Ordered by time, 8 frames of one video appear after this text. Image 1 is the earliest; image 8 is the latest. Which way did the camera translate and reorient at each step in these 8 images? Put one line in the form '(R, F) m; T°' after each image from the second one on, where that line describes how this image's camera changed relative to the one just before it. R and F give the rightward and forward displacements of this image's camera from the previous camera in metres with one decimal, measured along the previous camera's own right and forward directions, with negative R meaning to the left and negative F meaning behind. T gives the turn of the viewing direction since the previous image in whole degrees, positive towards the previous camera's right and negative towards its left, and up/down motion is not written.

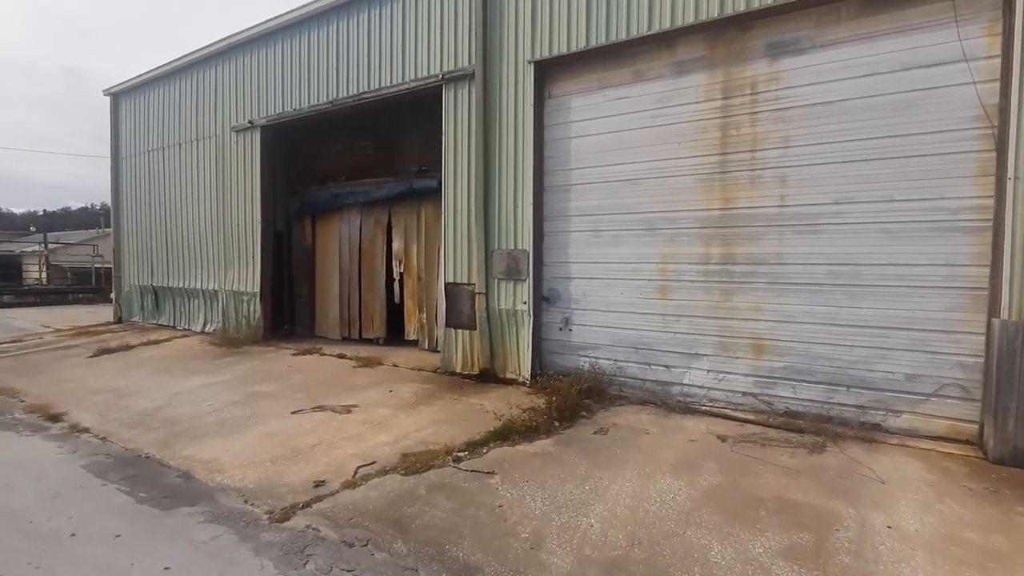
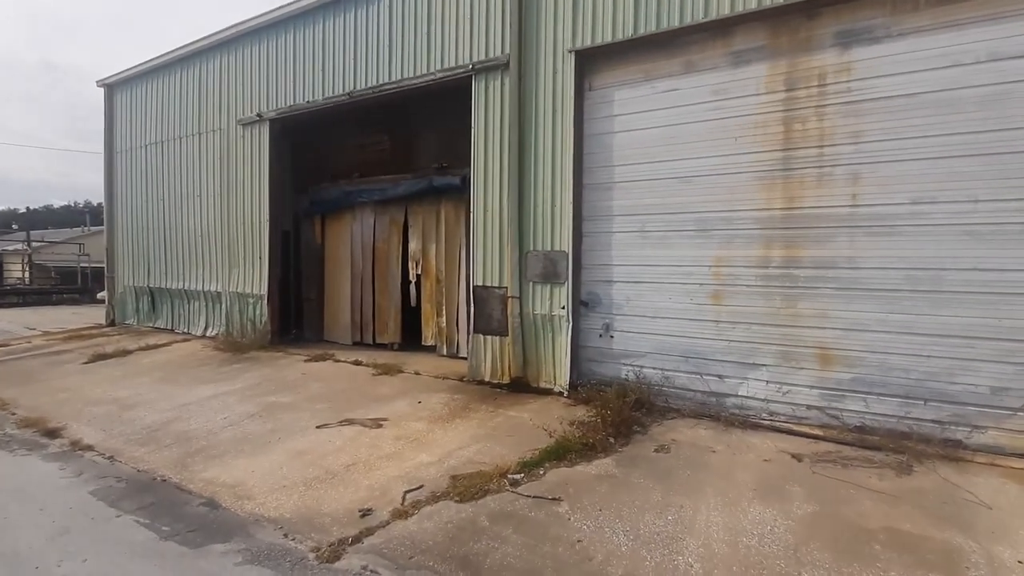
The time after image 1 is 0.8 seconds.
(-0.5, +0.4) m; +1°
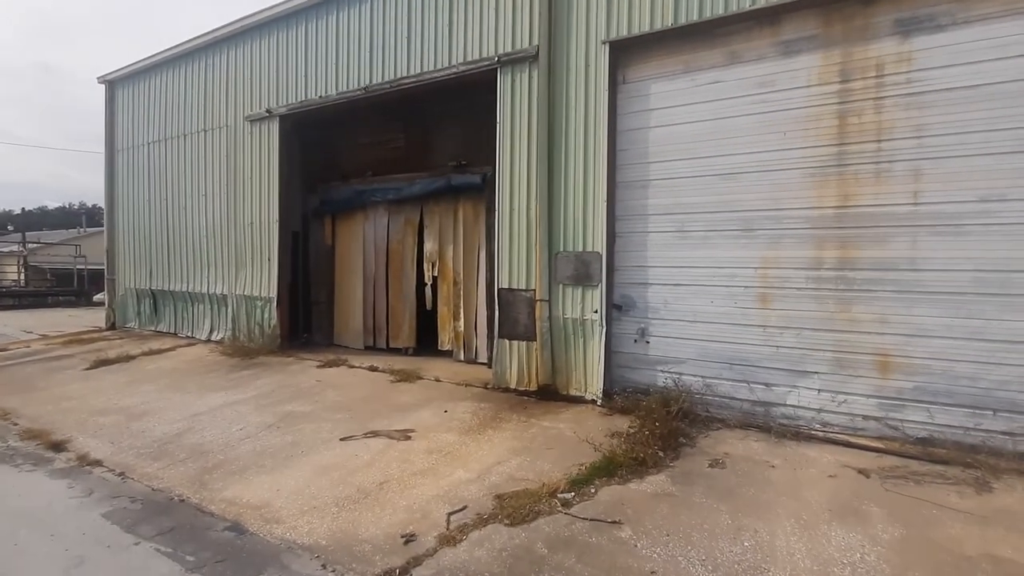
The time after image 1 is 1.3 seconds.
(-0.3, +0.3) m; 0°
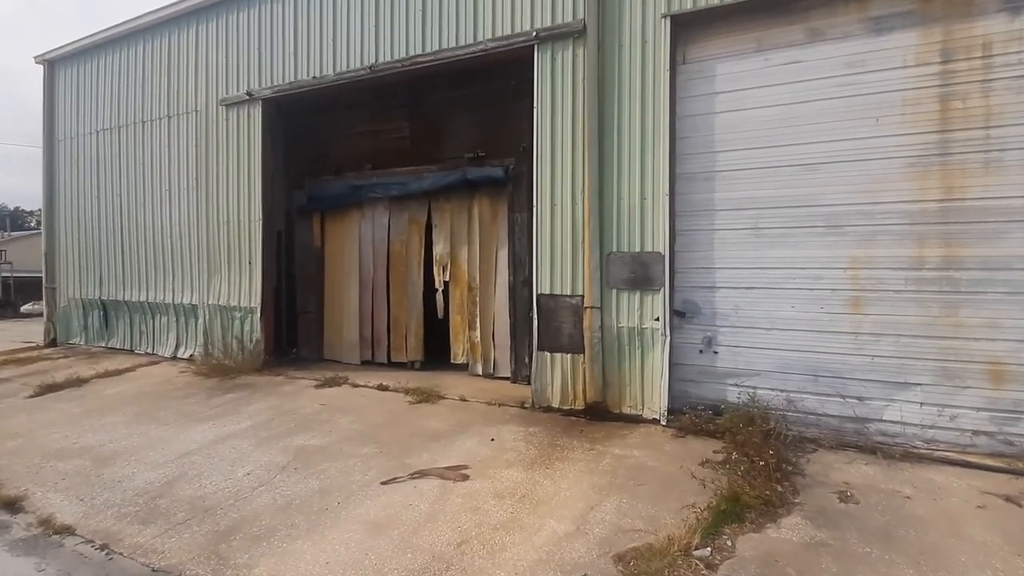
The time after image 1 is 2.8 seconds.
(-0.8, +0.7) m; +5°
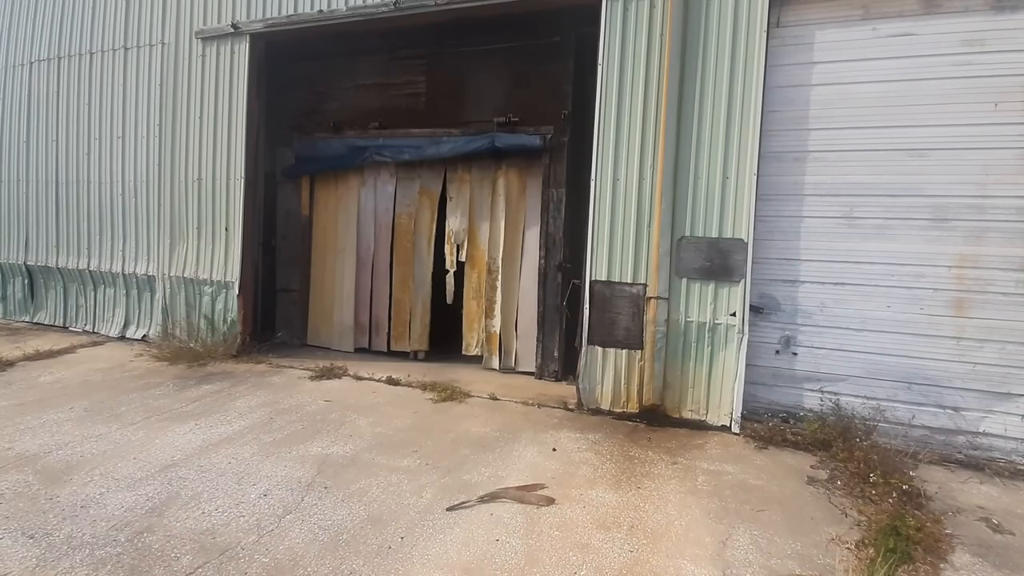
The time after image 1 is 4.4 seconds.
(-0.9, +0.7) m; +6°
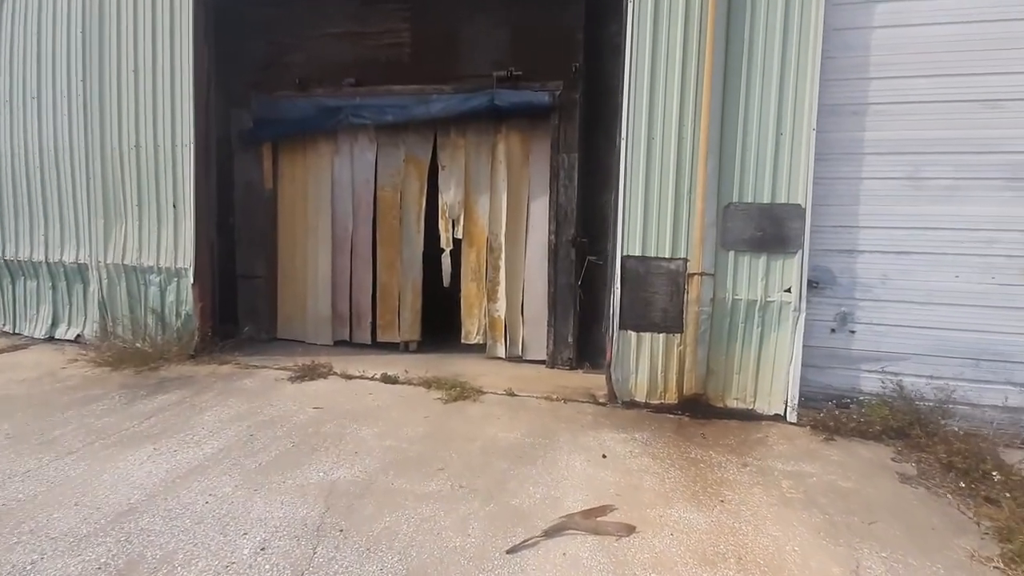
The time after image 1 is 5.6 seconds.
(-0.5, +0.6) m; +5°
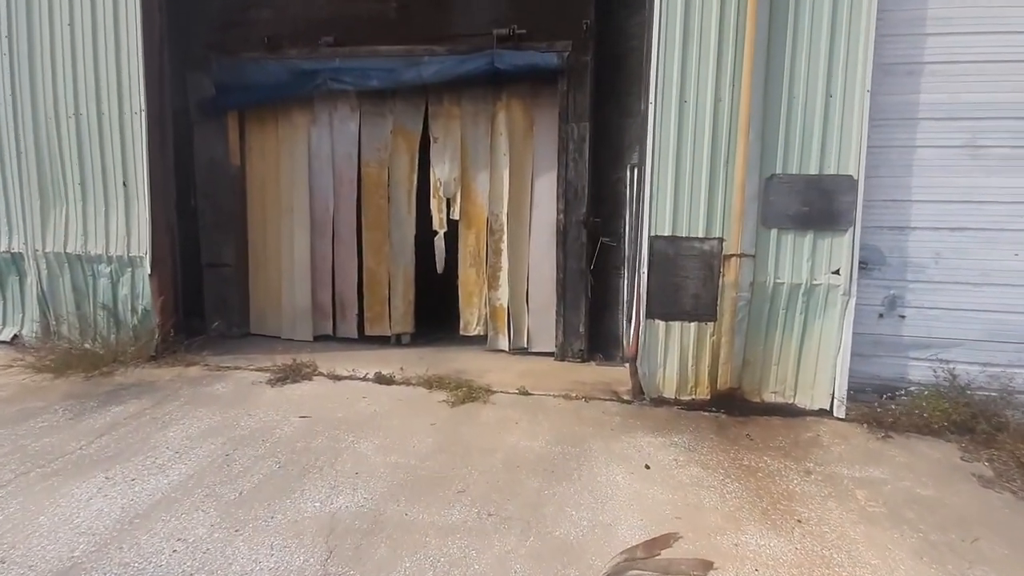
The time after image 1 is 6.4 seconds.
(-0.3, +0.5) m; +3°
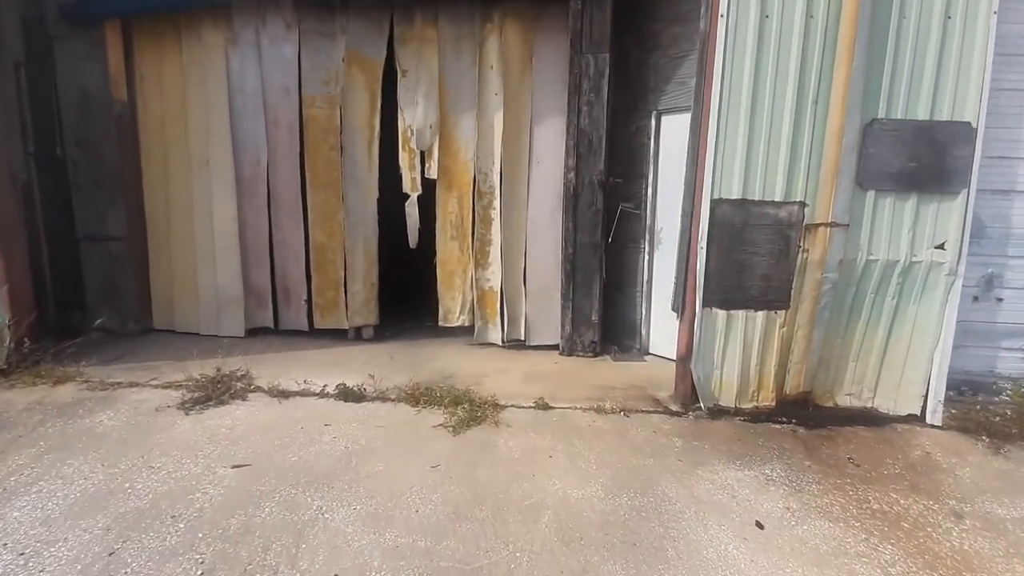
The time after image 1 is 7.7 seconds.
(-0.4, +0.9) m; +7°
